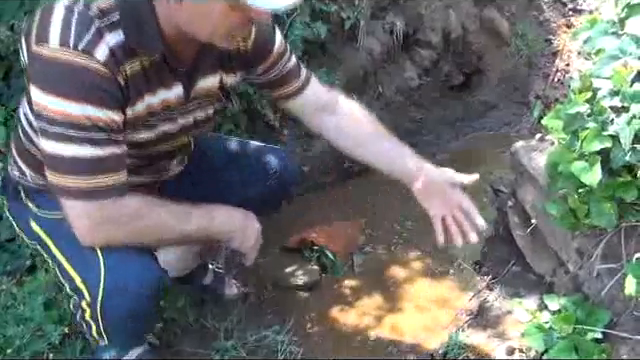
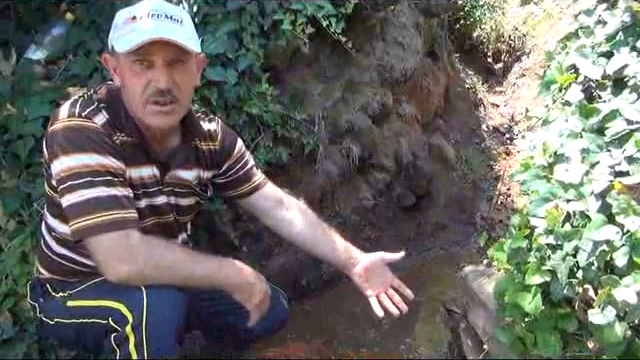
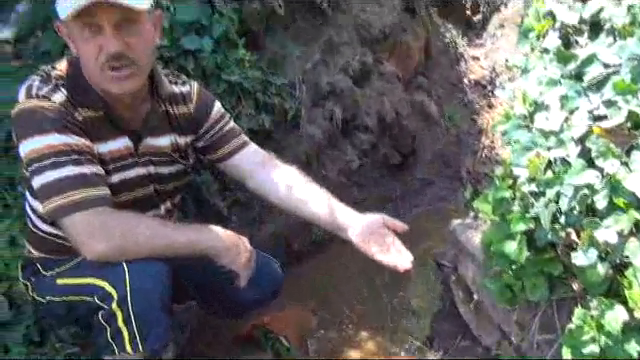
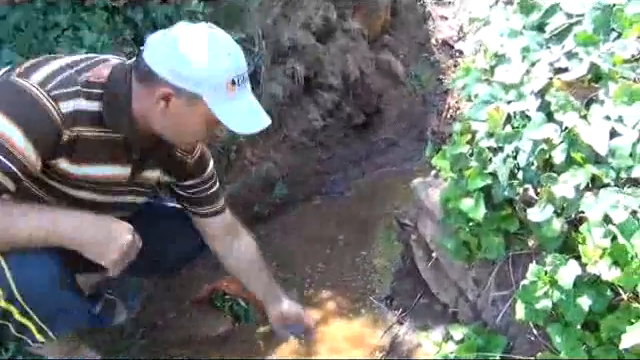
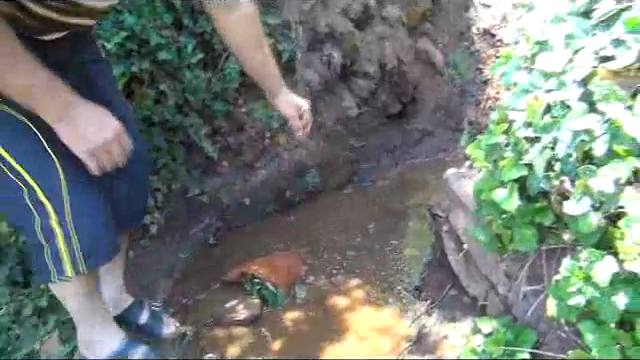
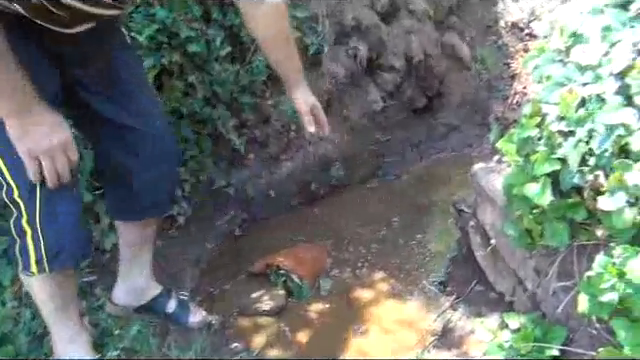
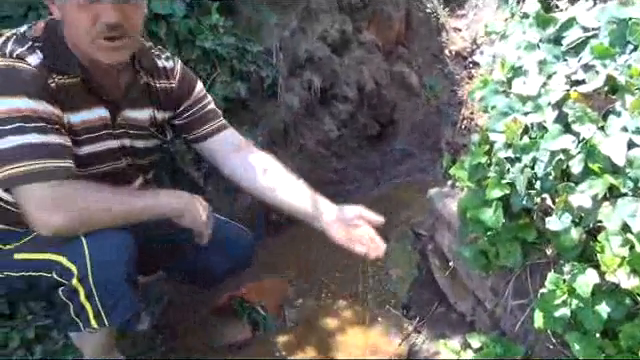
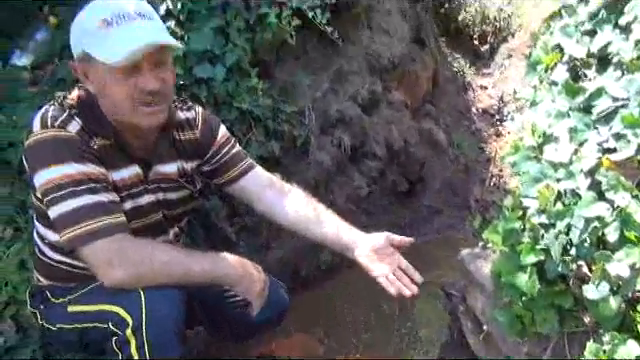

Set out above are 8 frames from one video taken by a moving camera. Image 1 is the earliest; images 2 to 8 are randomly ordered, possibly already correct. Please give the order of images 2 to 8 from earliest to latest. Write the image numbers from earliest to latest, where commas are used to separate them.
6, 5, 4, 7, 3, 8, 2
